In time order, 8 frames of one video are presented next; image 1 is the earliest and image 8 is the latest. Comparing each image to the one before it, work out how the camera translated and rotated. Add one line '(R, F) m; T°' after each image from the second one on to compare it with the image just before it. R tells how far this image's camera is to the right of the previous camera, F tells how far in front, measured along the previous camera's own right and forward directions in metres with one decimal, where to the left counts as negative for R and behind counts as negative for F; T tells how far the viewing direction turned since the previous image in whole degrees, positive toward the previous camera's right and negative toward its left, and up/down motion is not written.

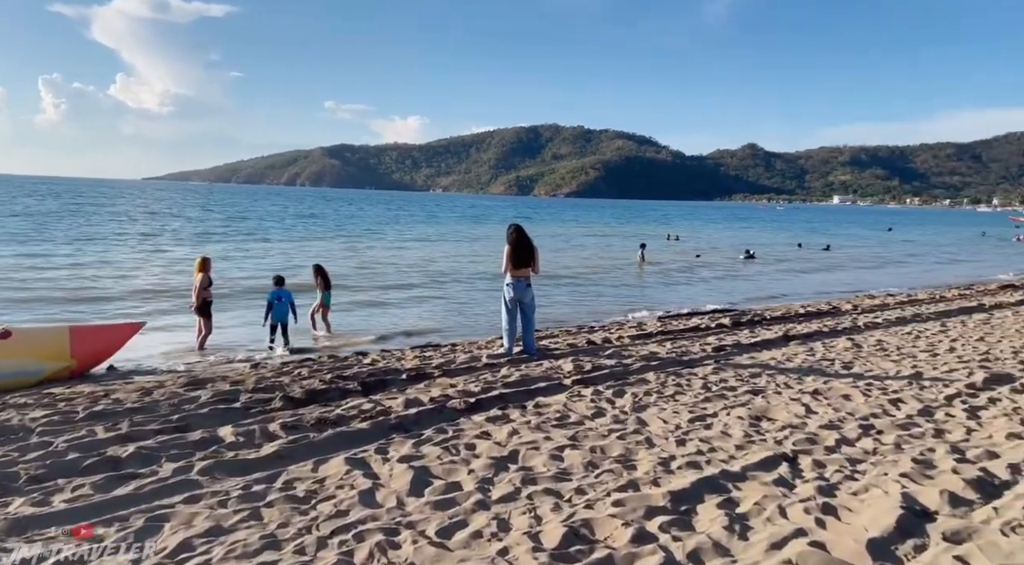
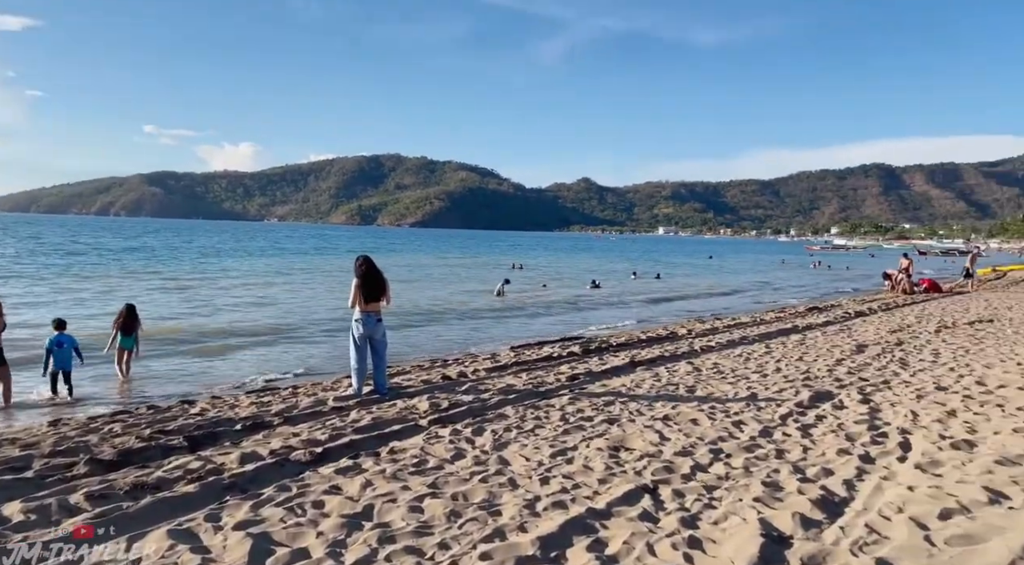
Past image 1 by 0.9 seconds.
(0.0, +0.3) m; +13°
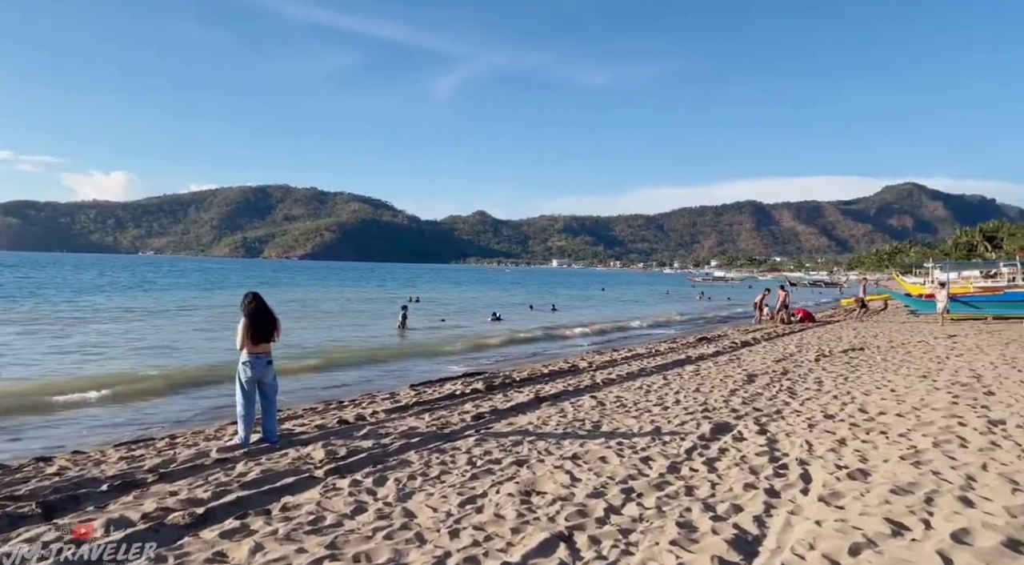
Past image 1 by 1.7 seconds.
(-0.1, +0.2) m; +9°
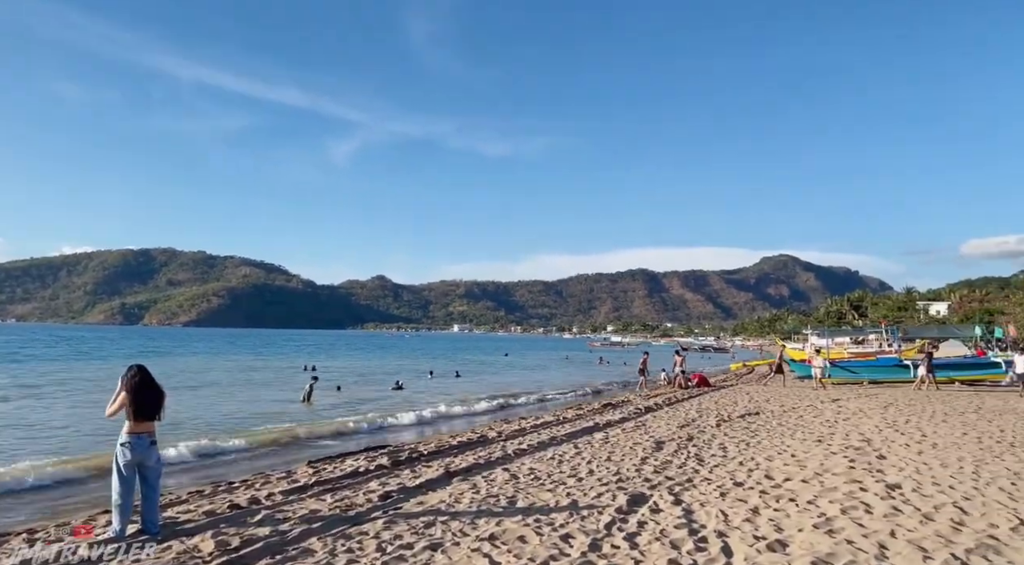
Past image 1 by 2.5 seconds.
(-0.1, +0.2) m; +8°
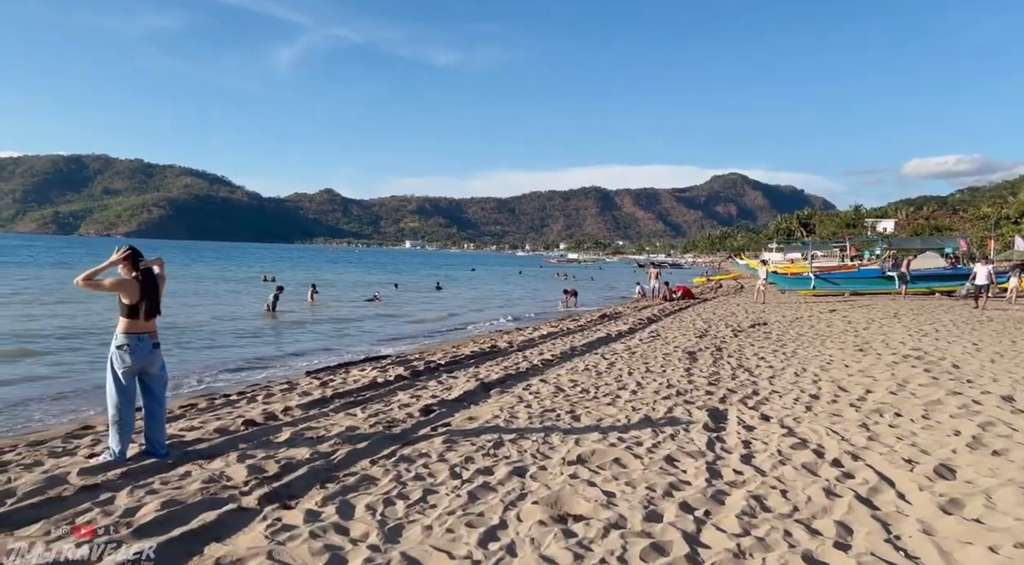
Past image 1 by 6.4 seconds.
(-1.2, +1.3) m; +4°
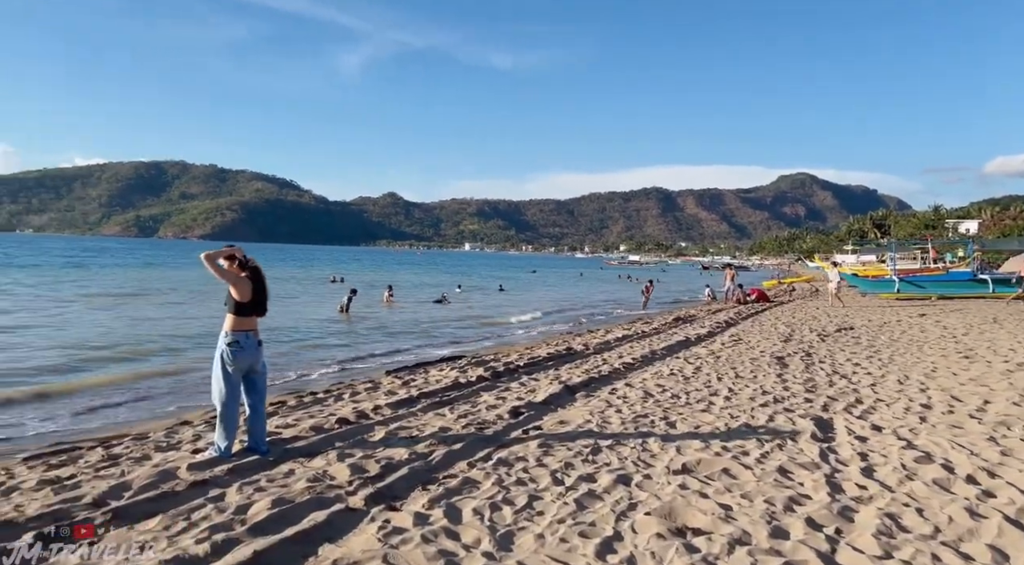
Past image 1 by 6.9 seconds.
(-0.4, +0.1) m; -5°
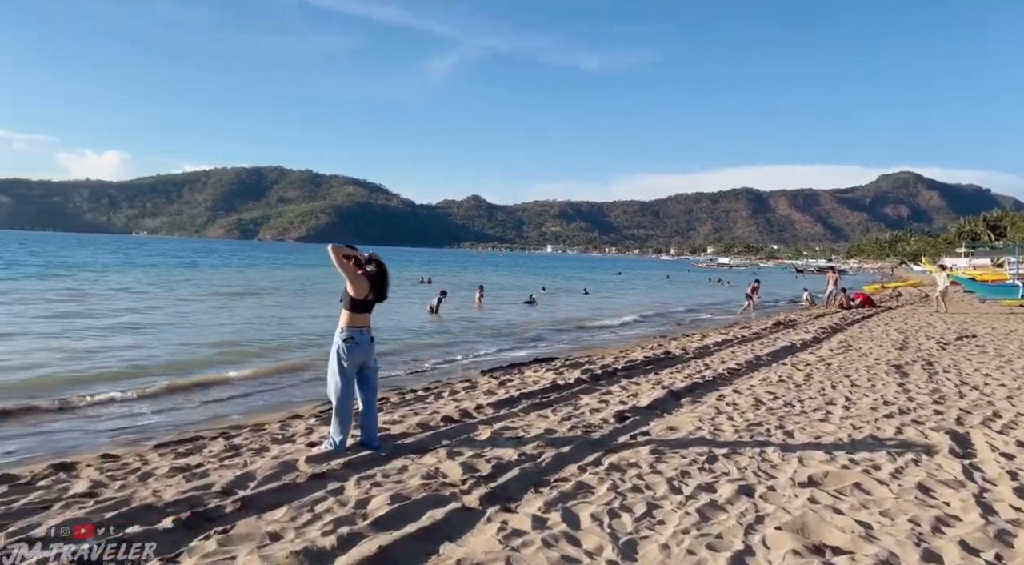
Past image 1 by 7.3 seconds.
(-0.3, +0.1) m; -7°
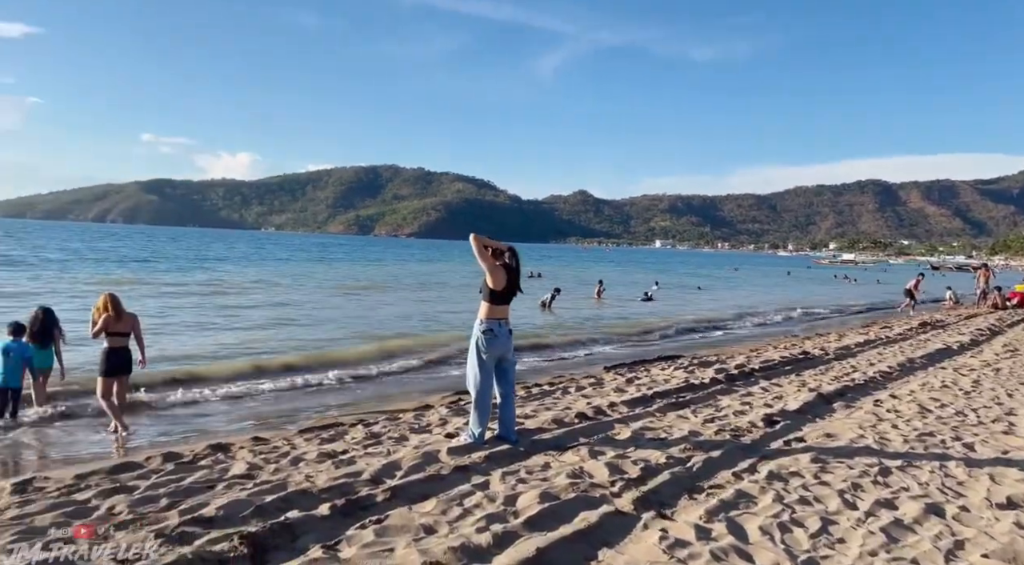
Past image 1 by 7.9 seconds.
(-0.3, +0.2) m; -9°
